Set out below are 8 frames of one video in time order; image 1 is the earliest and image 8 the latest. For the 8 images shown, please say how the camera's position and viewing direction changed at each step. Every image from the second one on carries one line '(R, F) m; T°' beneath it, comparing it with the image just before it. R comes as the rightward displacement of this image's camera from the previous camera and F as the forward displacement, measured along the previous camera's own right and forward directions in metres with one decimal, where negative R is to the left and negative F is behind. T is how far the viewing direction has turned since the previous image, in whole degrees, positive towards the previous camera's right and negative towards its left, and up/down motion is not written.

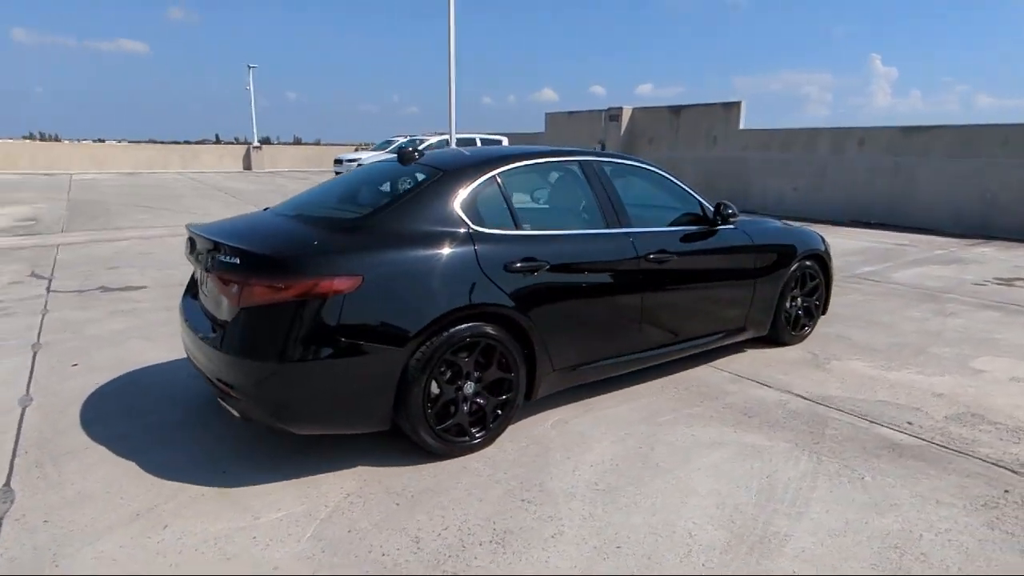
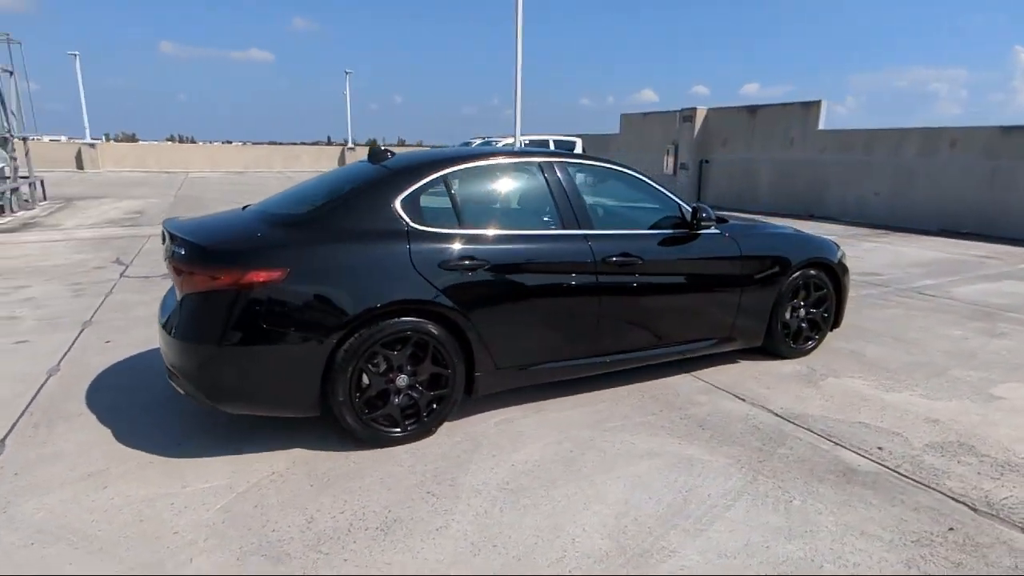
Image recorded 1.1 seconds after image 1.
(+0.9, 0.0) m; -9°
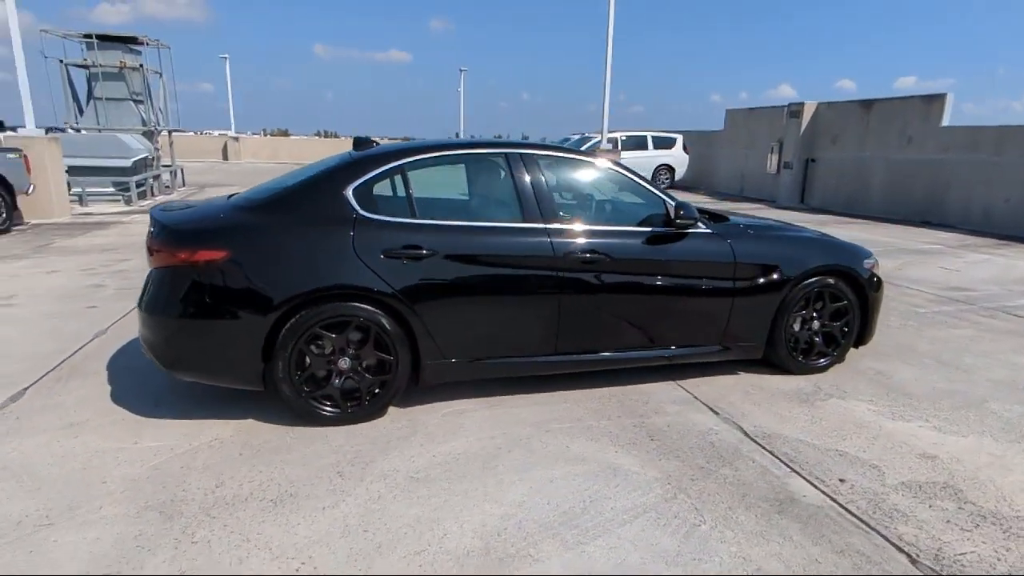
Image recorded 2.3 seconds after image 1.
(+1.0, +0.1) m; -11°
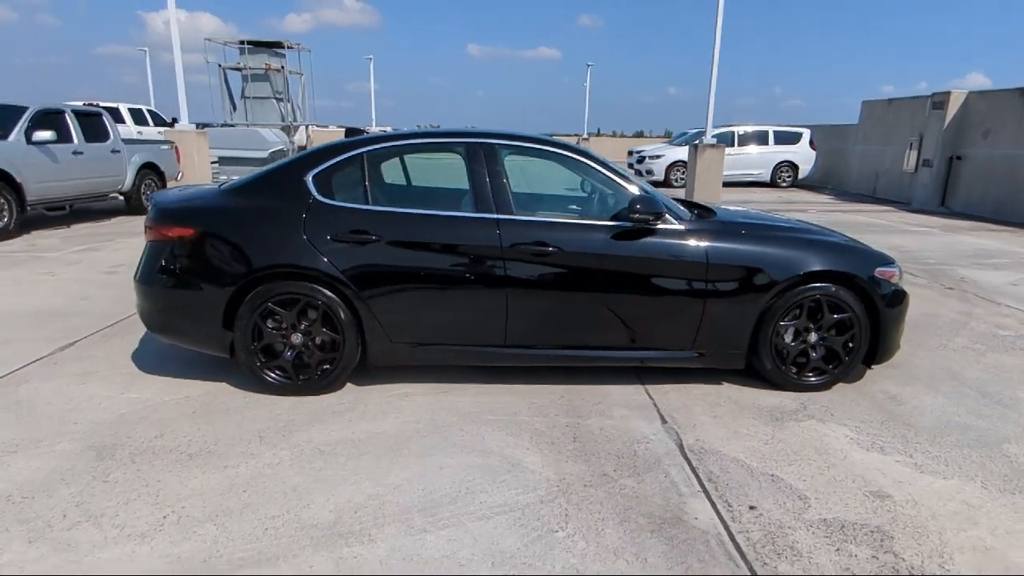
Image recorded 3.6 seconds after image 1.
(+1.1, +0.1) m; -13°
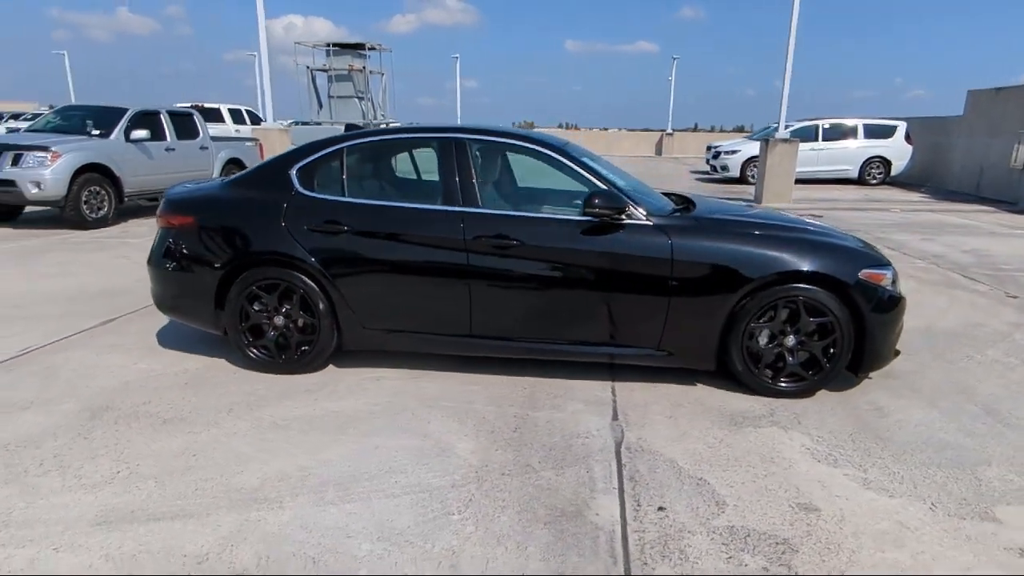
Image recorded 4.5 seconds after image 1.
(+0.8, 0.0) m; -9°
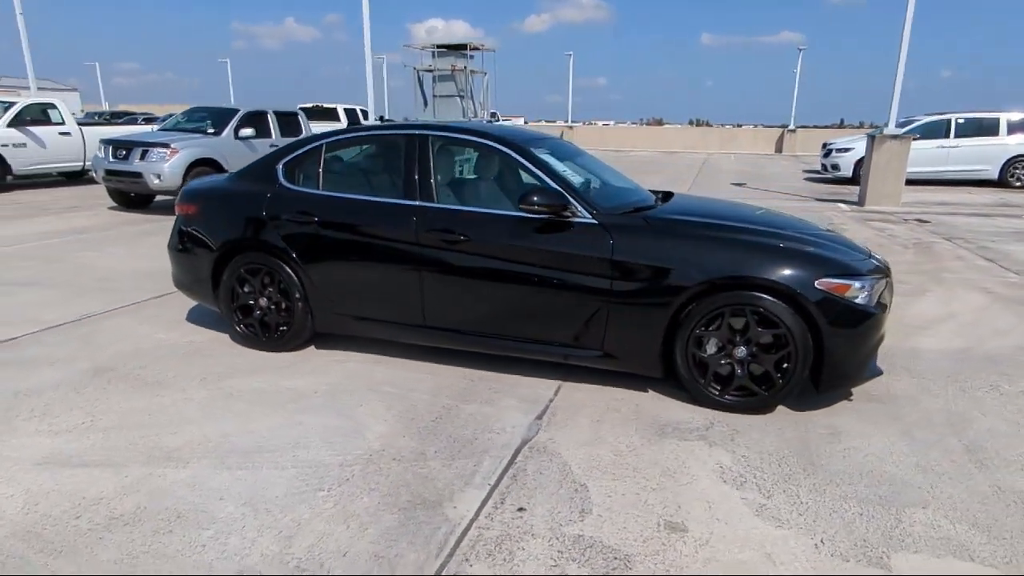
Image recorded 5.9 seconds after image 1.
(+1.0, +0.1) m; -11°
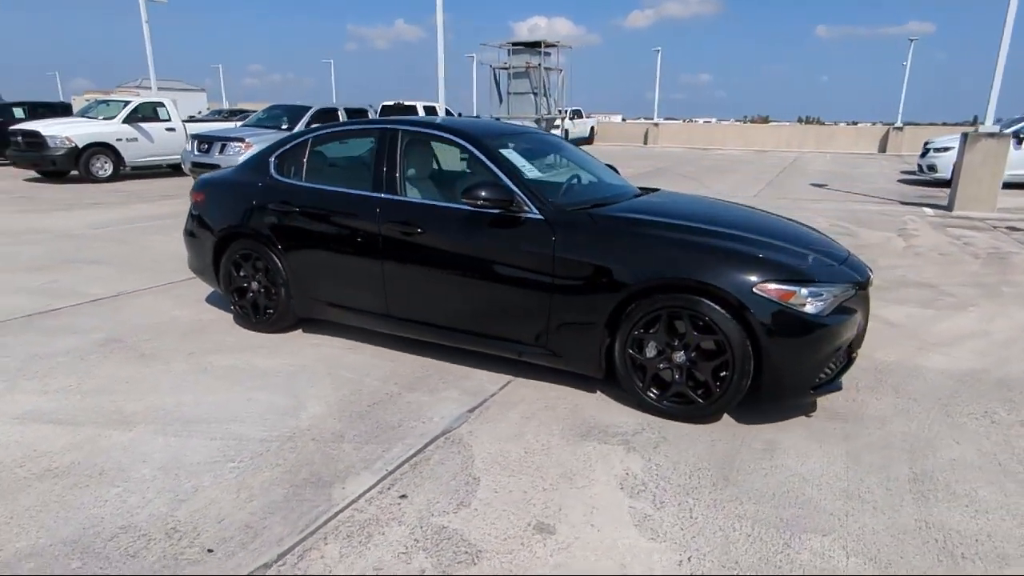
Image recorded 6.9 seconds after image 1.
(+0.8, +0.1) m; -9°
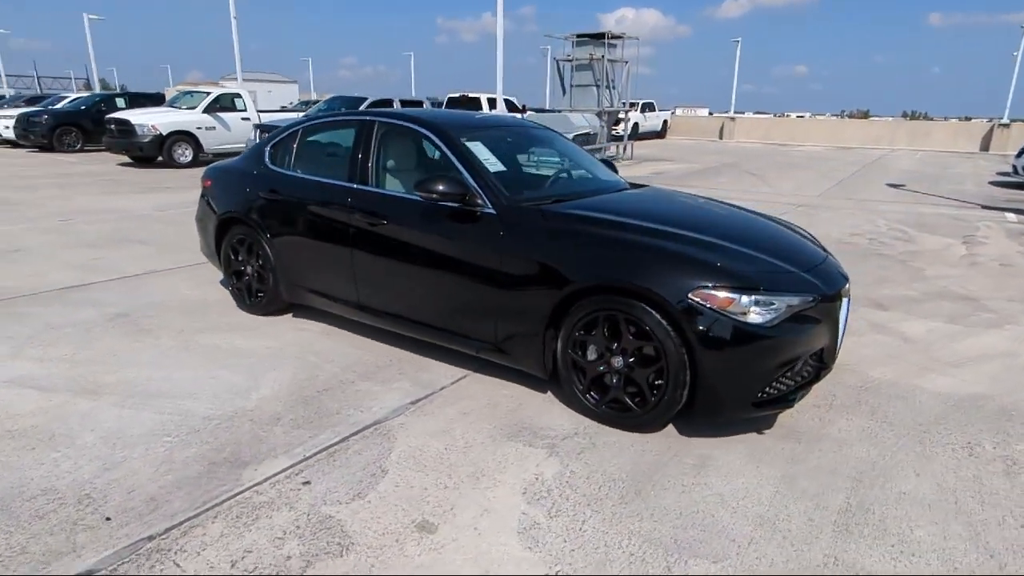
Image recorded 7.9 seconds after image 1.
(+0.7, +0.1) m; -7°
